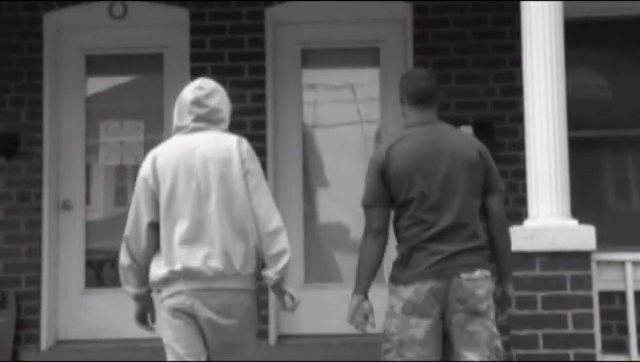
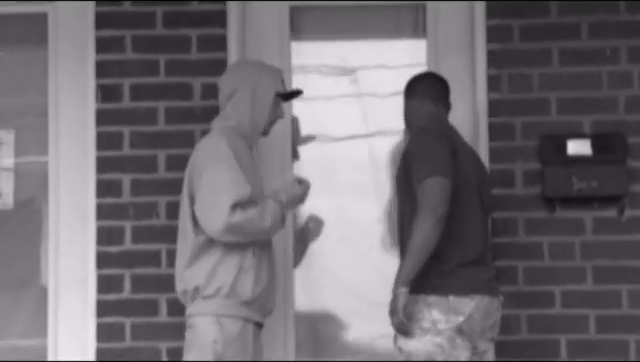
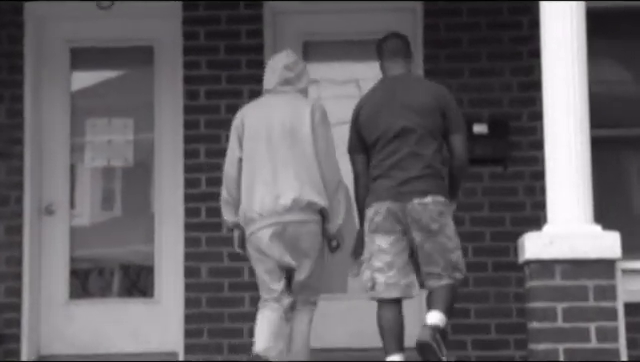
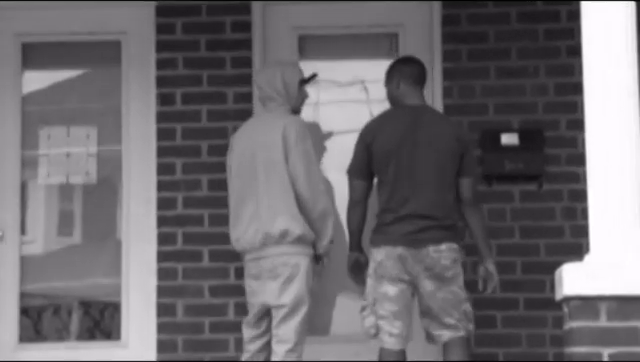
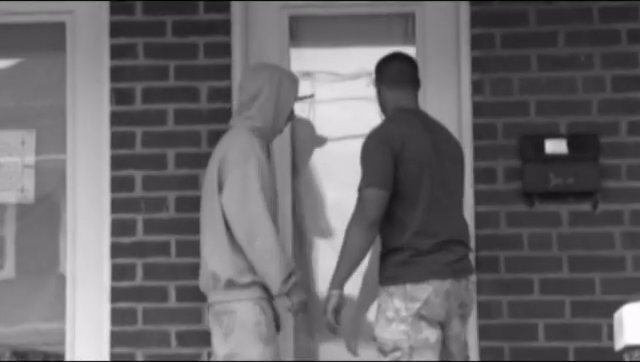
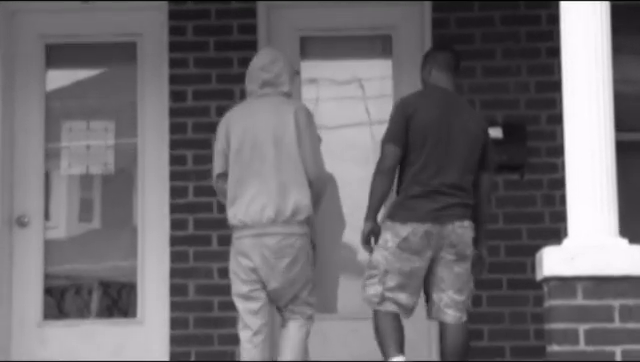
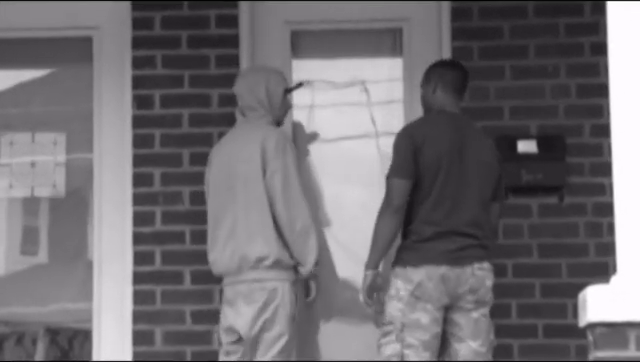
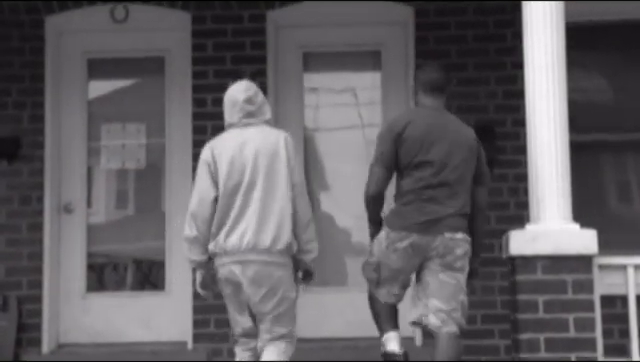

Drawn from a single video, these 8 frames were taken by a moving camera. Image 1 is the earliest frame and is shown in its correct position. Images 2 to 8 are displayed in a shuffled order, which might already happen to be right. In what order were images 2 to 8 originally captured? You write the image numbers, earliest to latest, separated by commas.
8, 3, 6, 4, 7, 5, 2
